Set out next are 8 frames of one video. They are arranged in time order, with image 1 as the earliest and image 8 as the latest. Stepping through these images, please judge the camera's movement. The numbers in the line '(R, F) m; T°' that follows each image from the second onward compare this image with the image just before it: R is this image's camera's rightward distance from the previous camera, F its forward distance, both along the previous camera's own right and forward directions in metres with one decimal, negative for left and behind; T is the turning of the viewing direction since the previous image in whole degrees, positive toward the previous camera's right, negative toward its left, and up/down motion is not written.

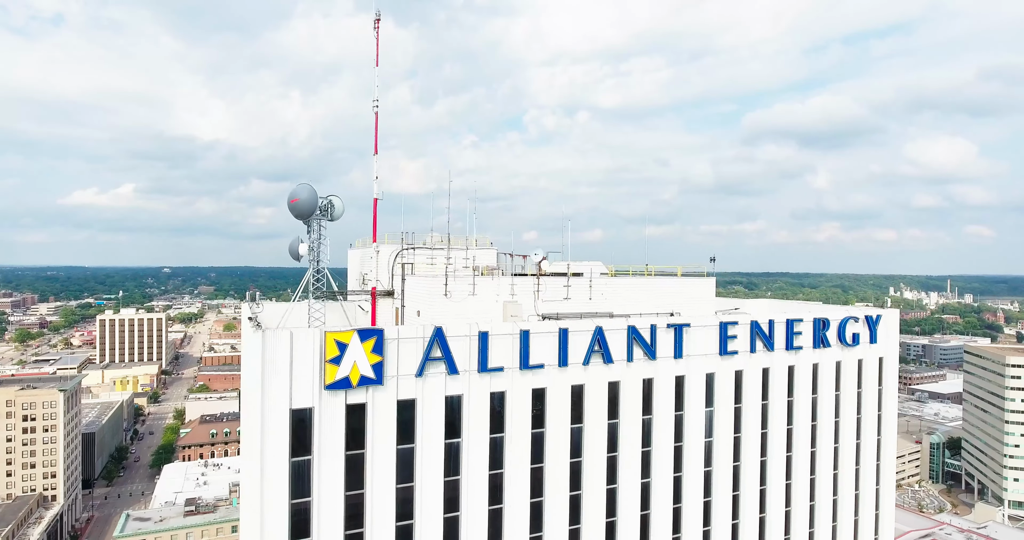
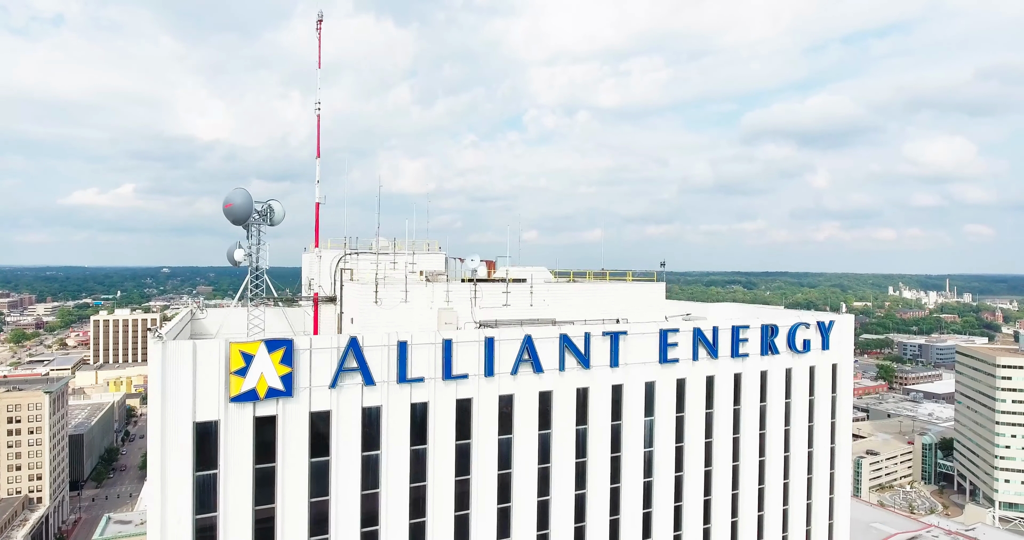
(+0.9, +0.2) m; 0°
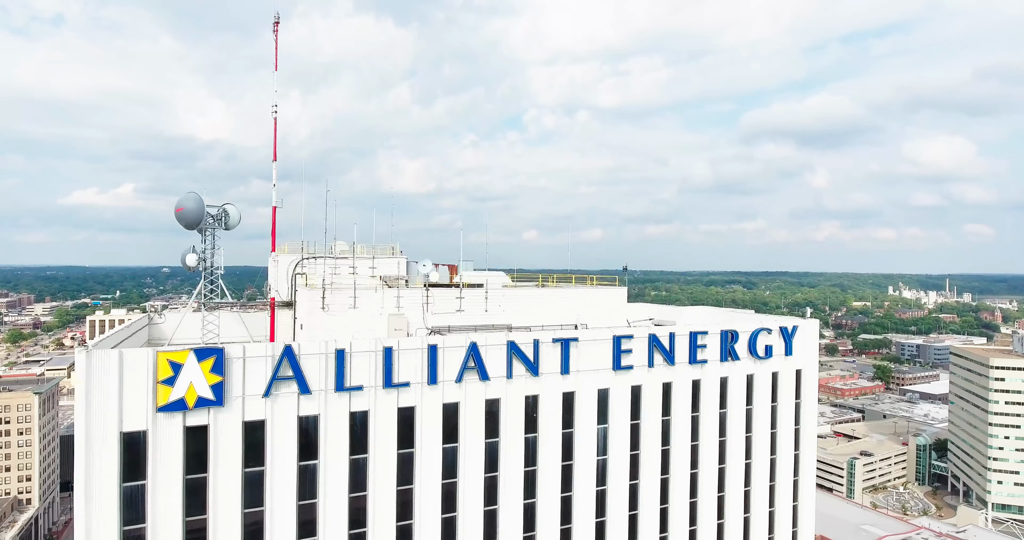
(+0.6, +0.1) m; 0°
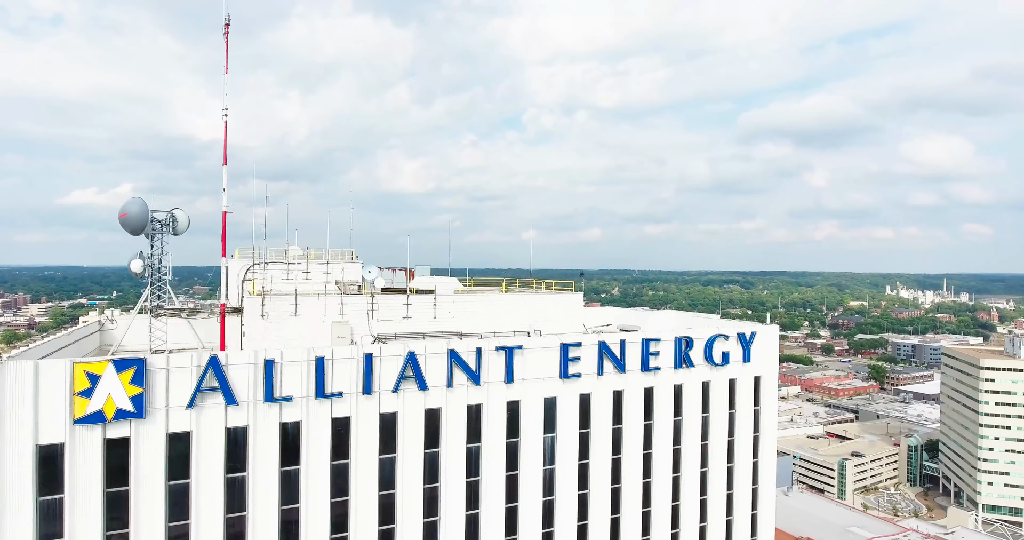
(+0.7, +0.1) m; 0°
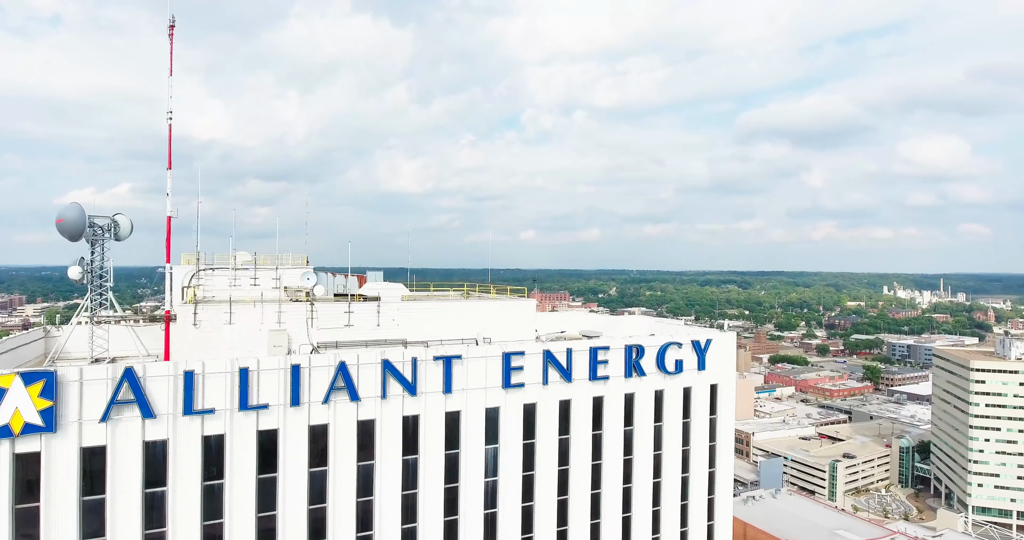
(+0.7, +0.2) m; 0°
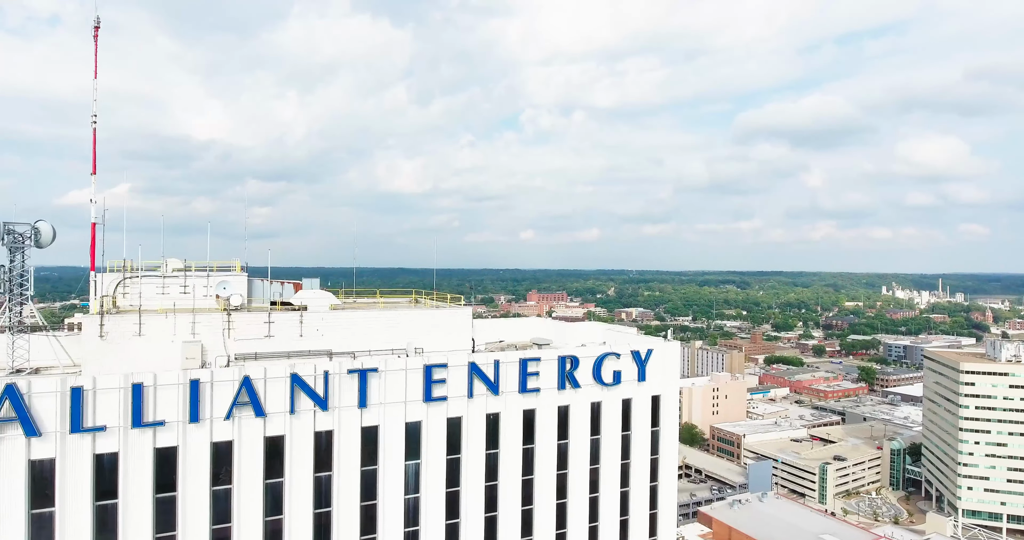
(+0.9, +0.3) m; 0°
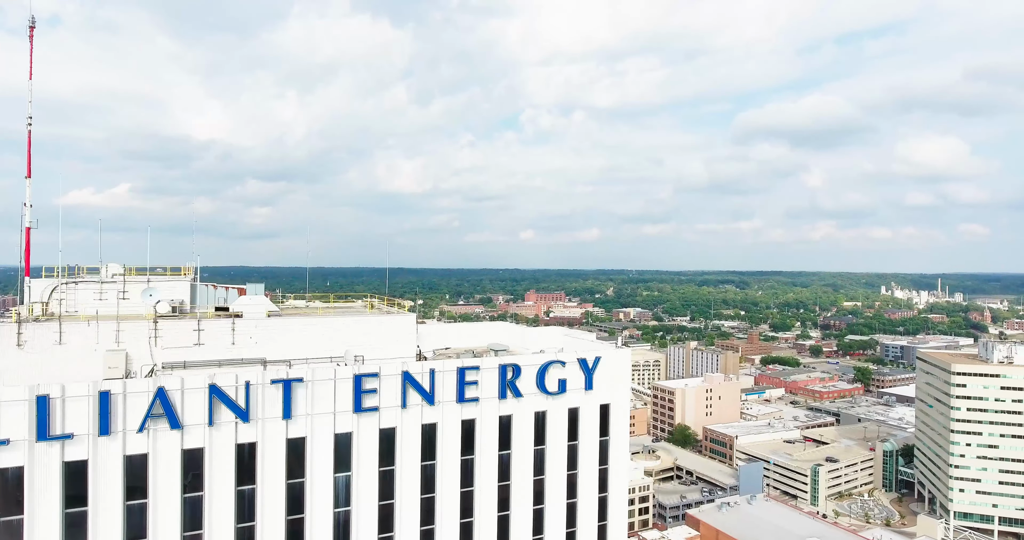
(+0.8, +0.2) m; 0°
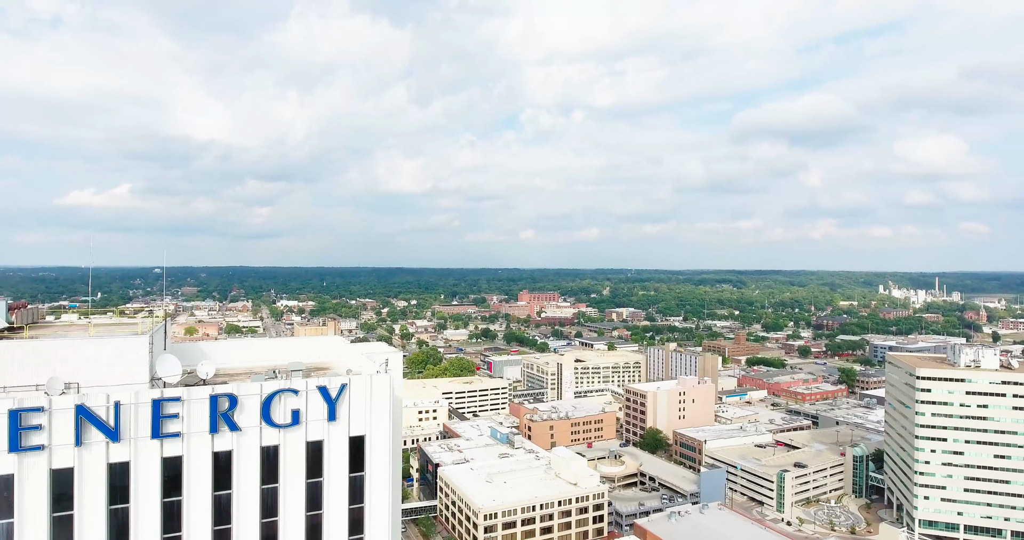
(+3.2, +0.9) m; 0°
